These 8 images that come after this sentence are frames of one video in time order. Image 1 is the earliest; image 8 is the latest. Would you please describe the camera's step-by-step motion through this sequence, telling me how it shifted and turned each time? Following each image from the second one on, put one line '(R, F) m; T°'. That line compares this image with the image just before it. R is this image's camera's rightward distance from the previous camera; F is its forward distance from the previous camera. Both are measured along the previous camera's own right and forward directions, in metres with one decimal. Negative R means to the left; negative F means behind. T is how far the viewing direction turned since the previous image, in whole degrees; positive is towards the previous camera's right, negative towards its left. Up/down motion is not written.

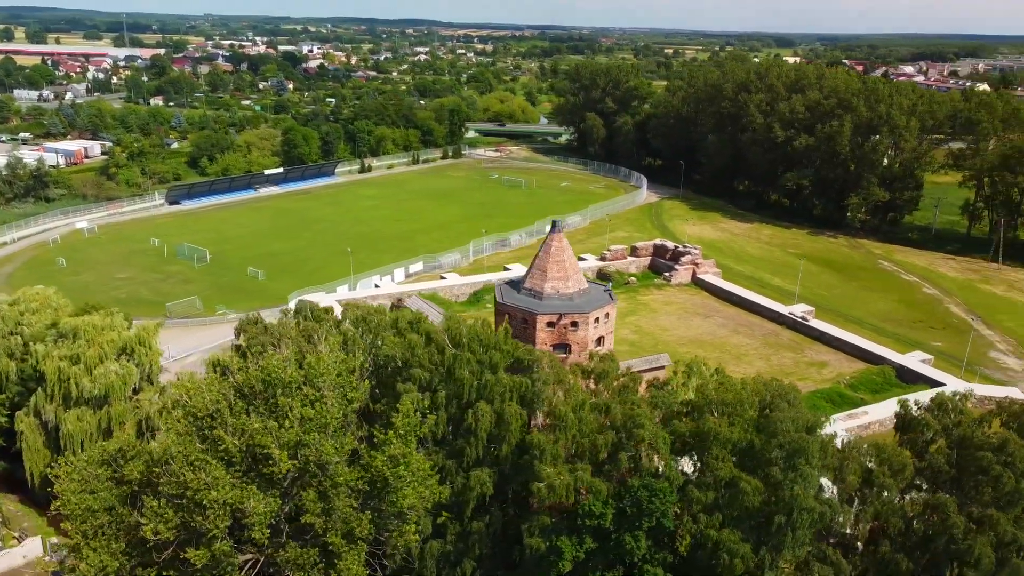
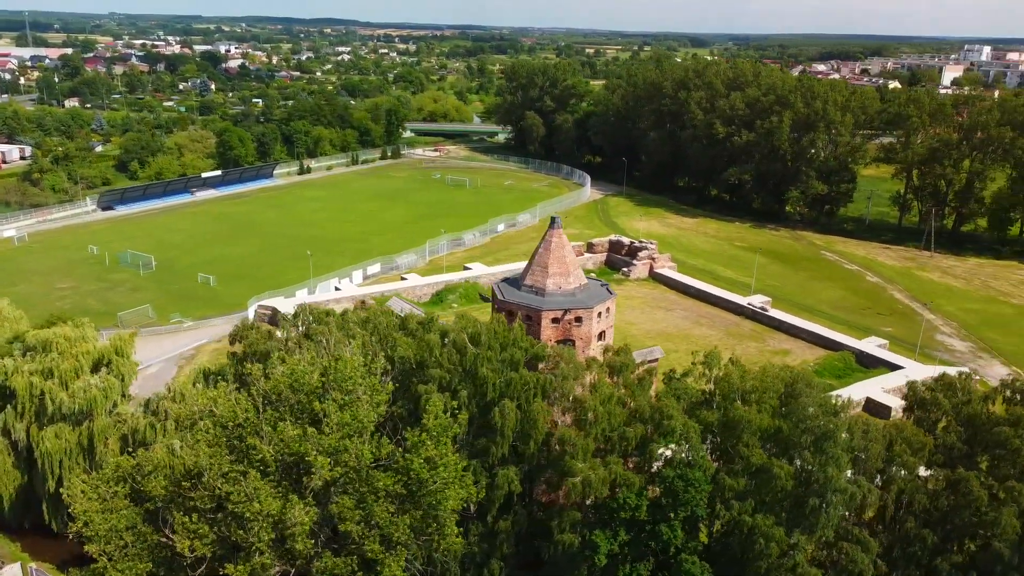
(-1.7, +0.2) m; +5°
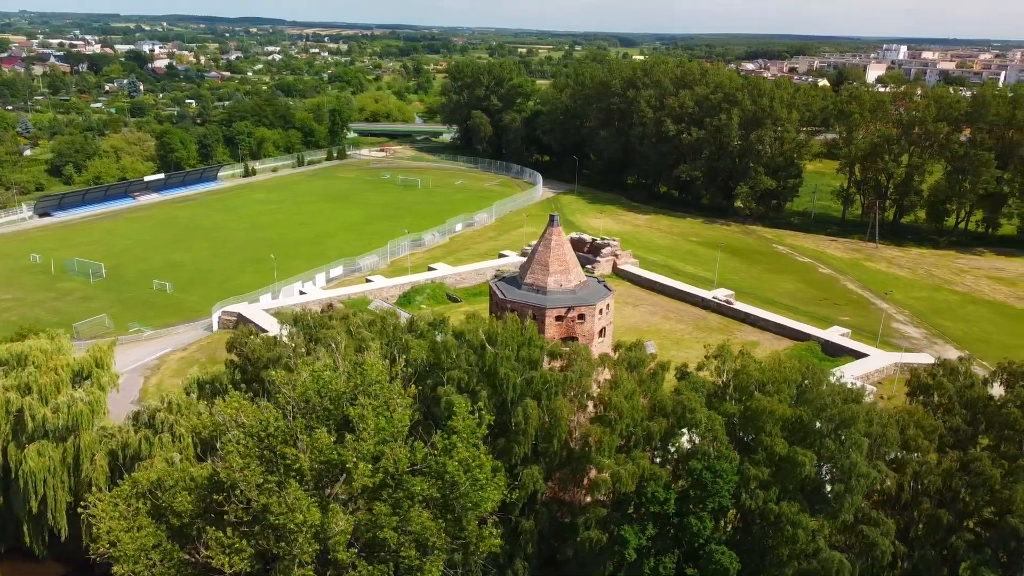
(-1.5, +0.1) m; +5°
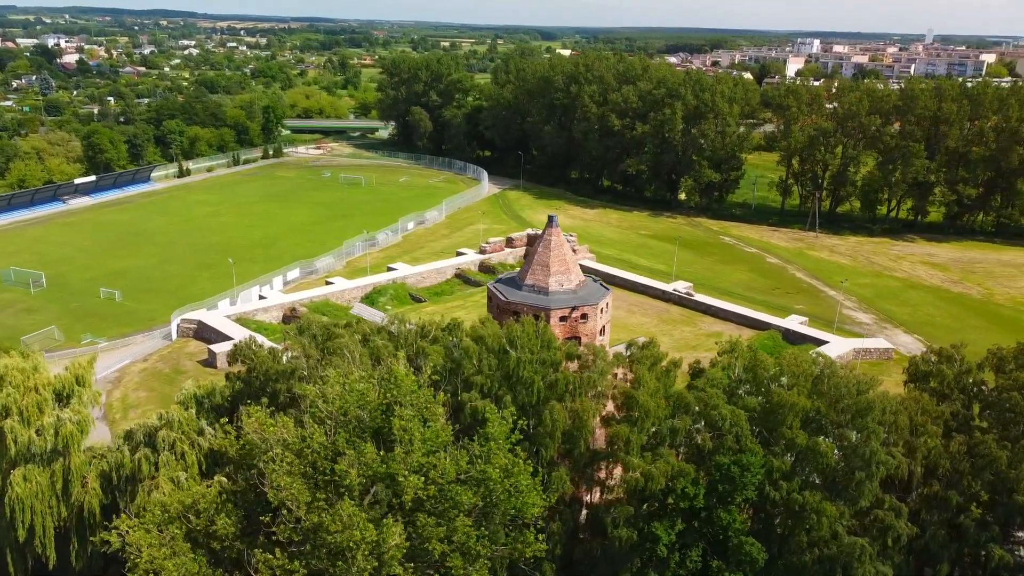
(-1.7, +0.1) m; +5°
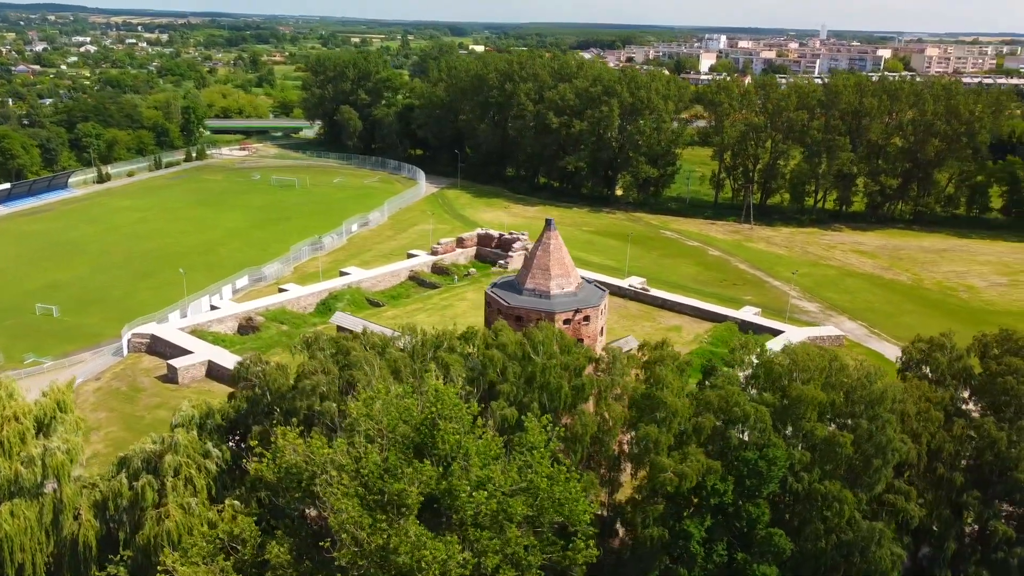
(-1.9, +0.1) m; +6°
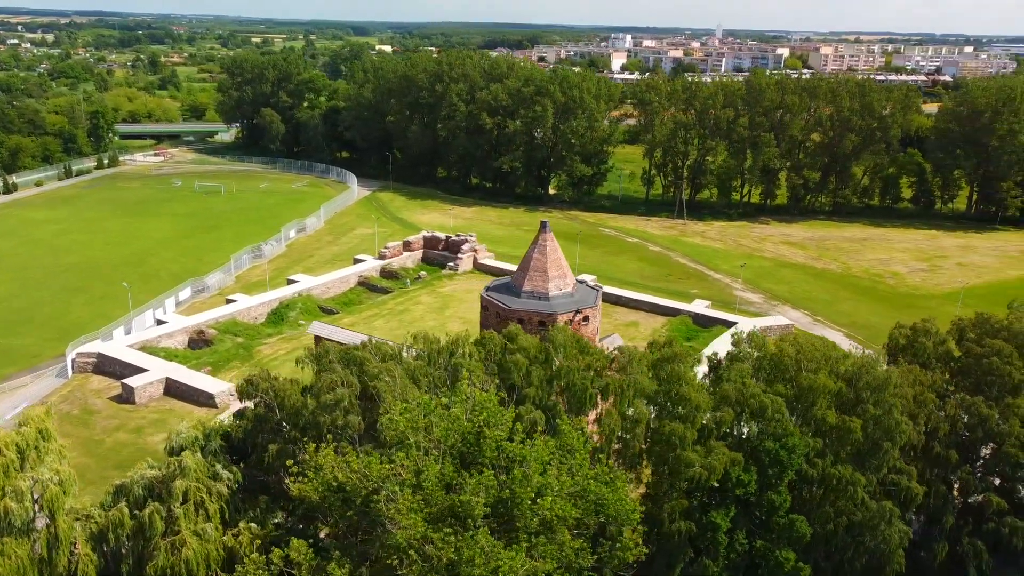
(-1.9, +0.1) m; +6°
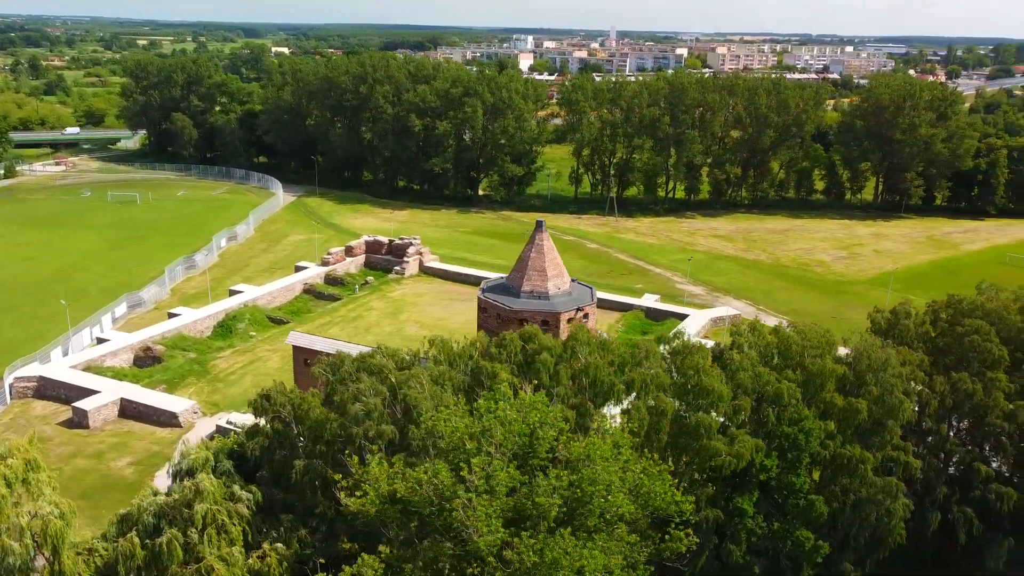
(-2.1, +0.2) m; +7°
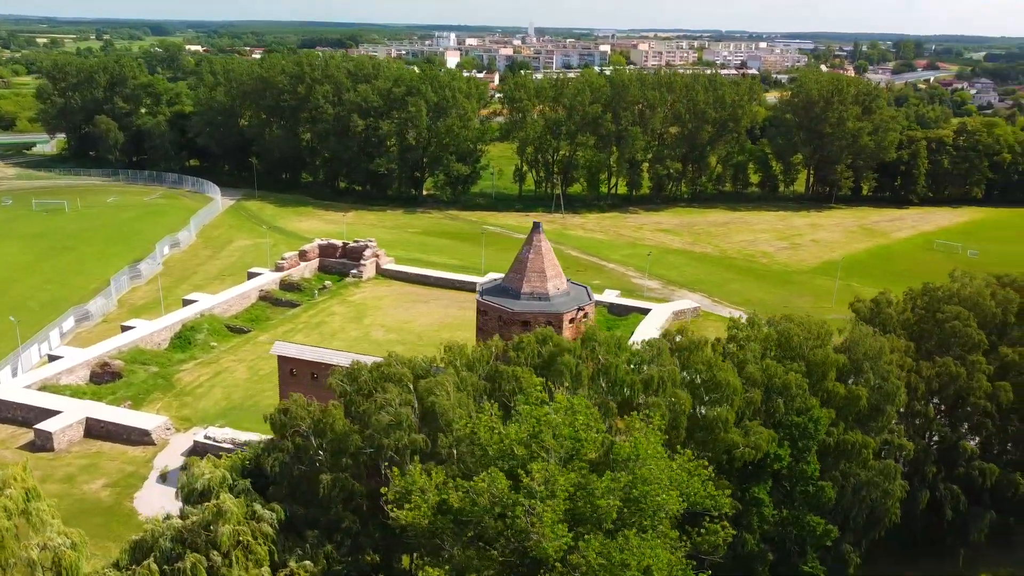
(-1.7, +0.1) m; +5°
